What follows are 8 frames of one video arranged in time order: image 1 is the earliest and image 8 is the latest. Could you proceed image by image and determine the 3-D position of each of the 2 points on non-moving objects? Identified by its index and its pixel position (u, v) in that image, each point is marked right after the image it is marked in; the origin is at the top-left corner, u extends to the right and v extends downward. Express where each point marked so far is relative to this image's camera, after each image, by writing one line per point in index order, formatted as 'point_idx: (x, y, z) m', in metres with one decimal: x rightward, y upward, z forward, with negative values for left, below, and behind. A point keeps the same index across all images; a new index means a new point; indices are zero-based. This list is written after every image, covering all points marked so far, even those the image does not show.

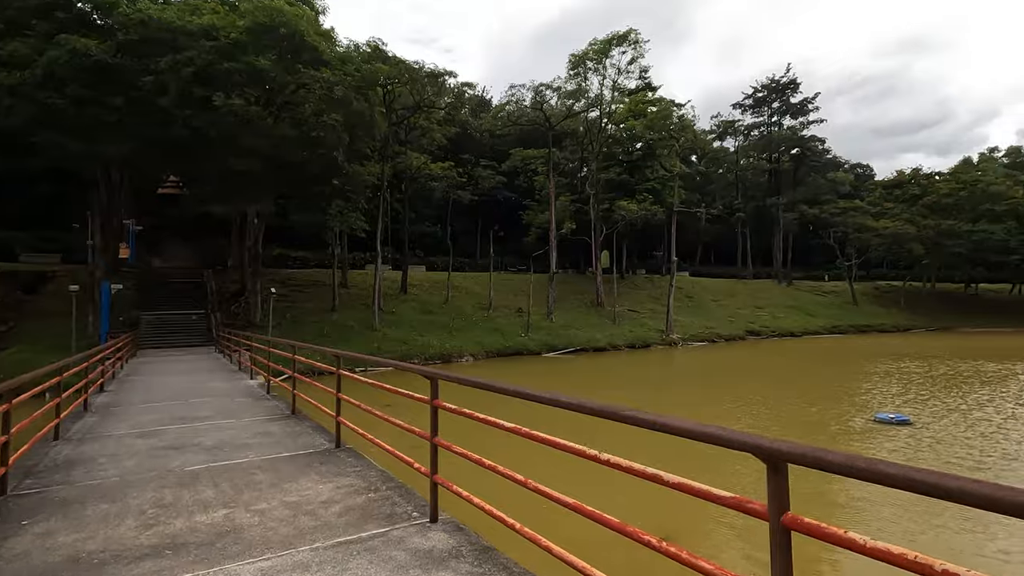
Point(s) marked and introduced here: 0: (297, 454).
0: (-2.0, -1.6, +5.0) m
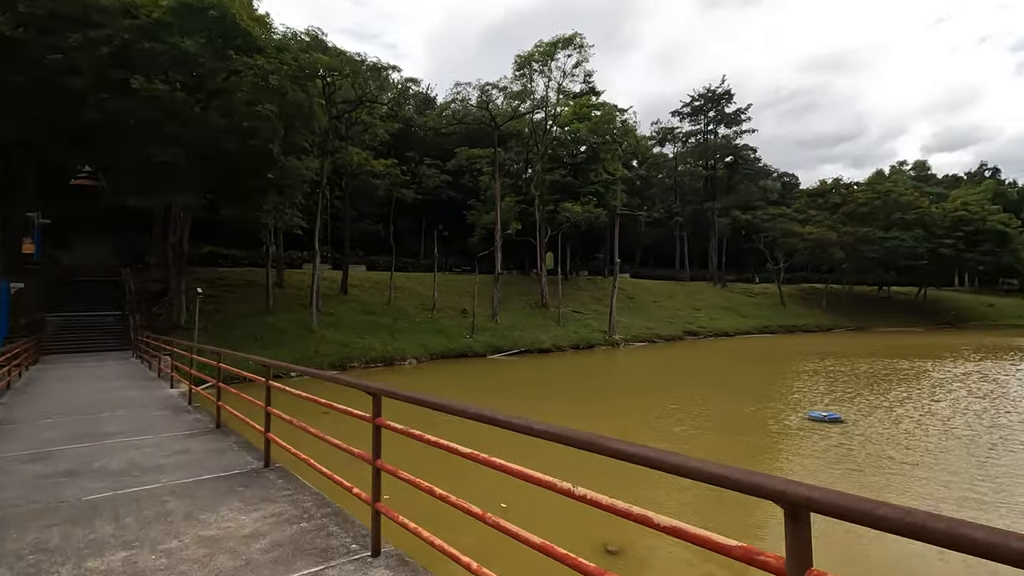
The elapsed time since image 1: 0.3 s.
0: (-2.5, -1.6, +4.5) m
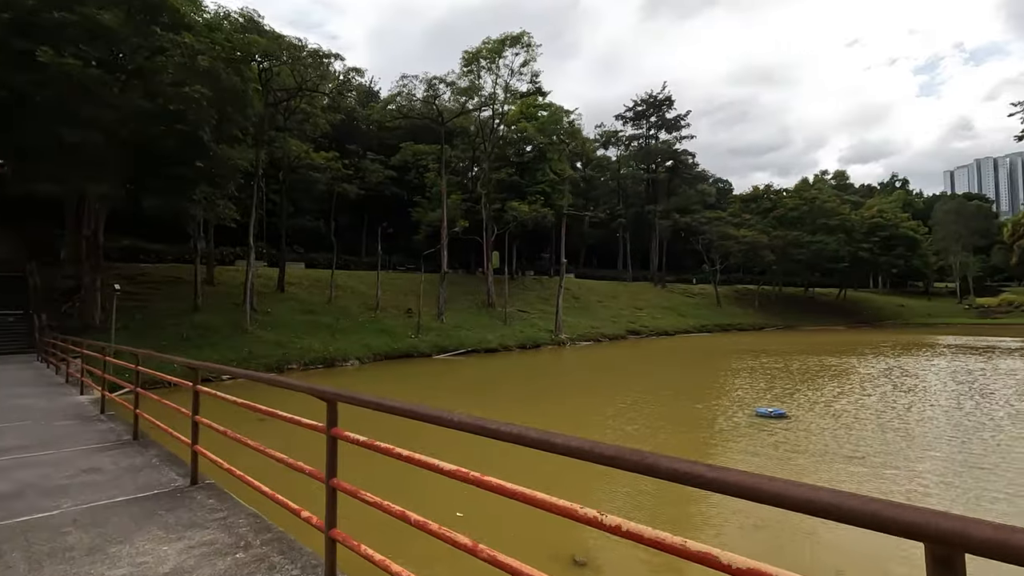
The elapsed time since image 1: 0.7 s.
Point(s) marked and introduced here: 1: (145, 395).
0: (-2.8, -1.5, +3.9) m
1: (-3.9, -1.2, +5.7) m
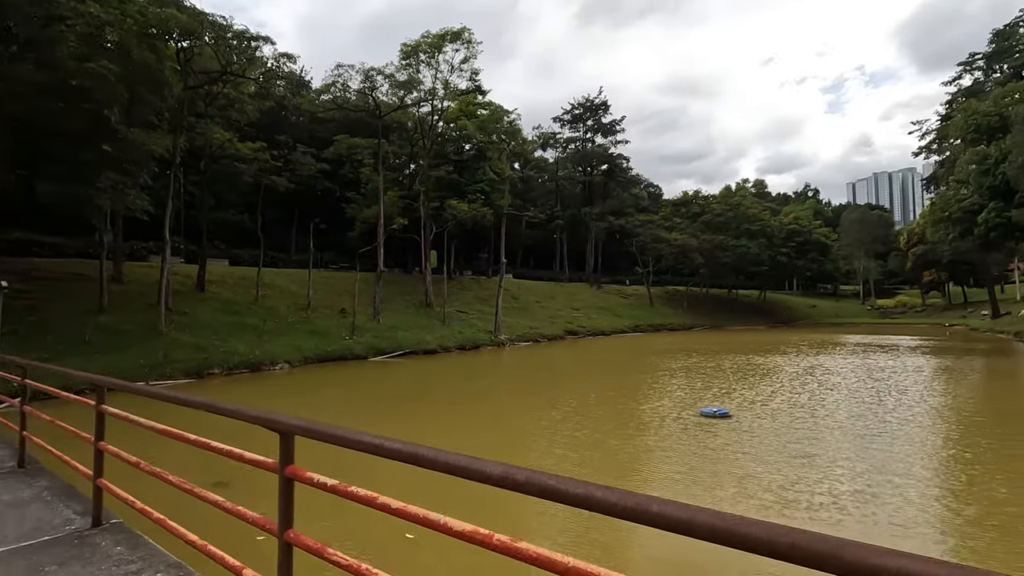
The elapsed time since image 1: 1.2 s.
0: (-3.0, -1.5, +3.2) m
1: (-4.3, -1.1, +4.9) m
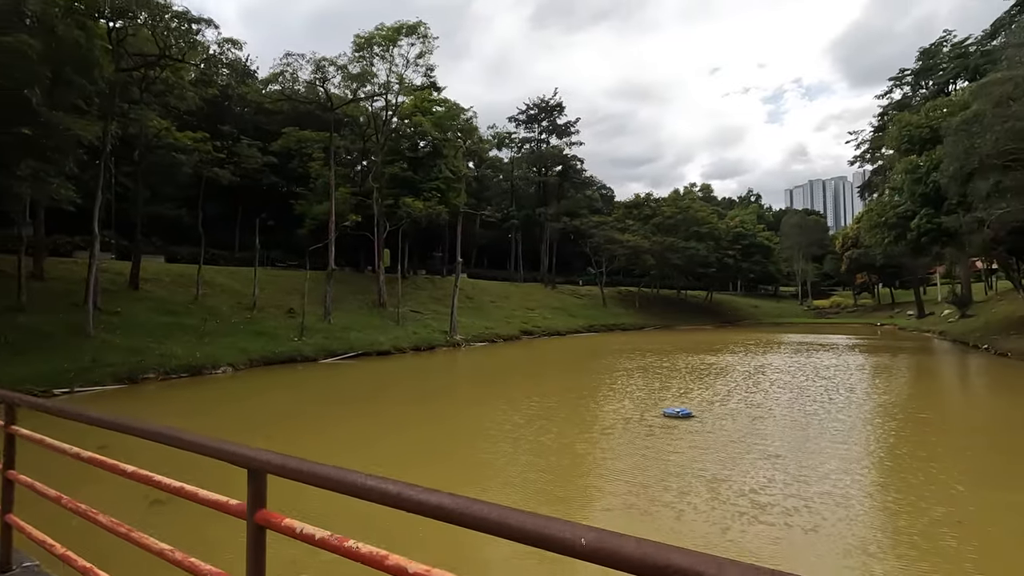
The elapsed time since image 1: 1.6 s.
0: (-3.0, -1.5, +2.6) m
1: (-4.5, -1.1, +4.2) m
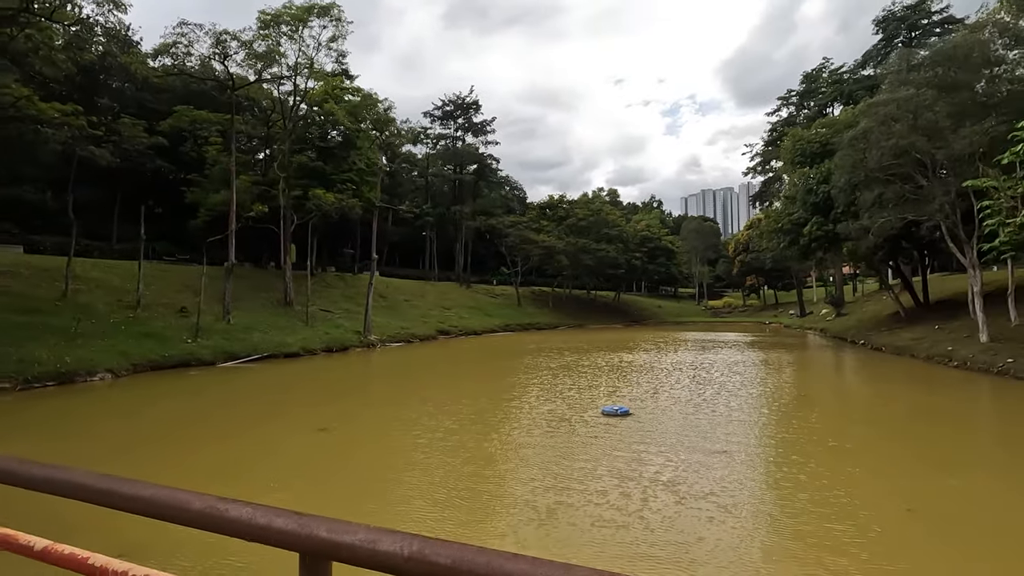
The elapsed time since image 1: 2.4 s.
0: (-2.8, -1.4, +1.6) m
1: (-4.6, -1.0, +2.9) m
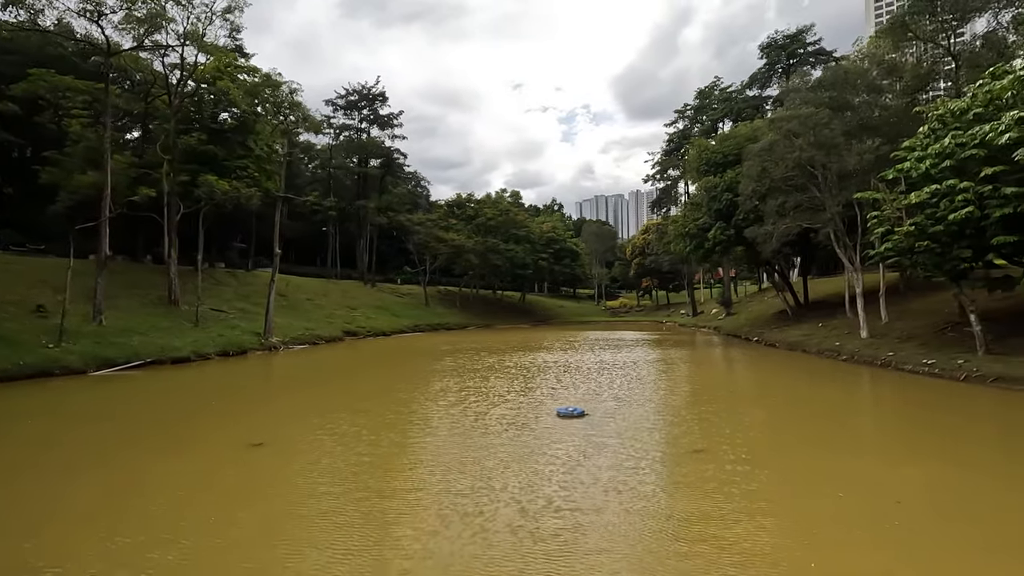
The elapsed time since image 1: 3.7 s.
0: (-2.0, -1.3, +0.6) m
1: (-4.0, -0.9, +1.5) m
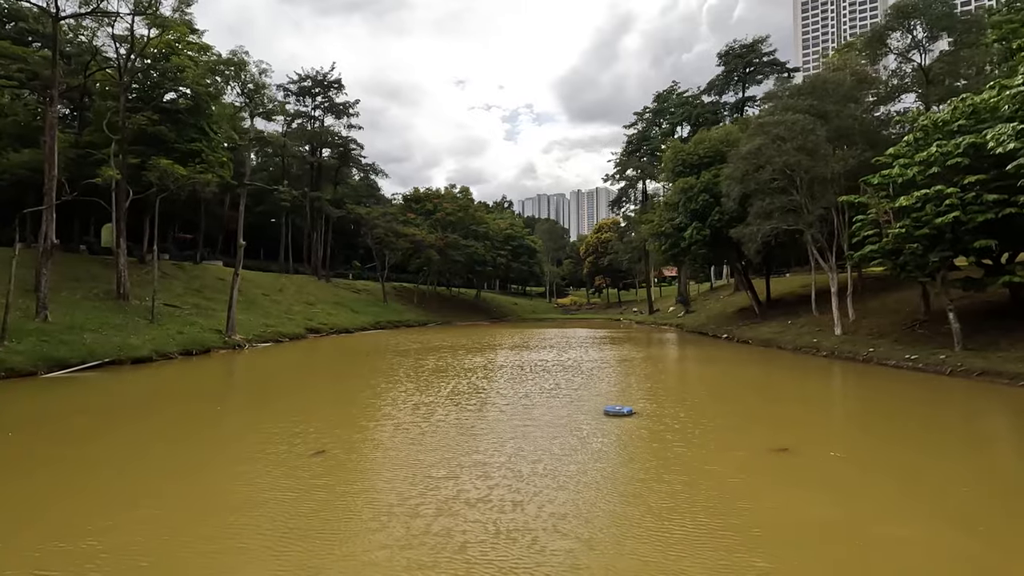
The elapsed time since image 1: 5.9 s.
0: (-0.1, -1.3, +0.1) m
1: (-2.1, -0.8, +0.7) m
